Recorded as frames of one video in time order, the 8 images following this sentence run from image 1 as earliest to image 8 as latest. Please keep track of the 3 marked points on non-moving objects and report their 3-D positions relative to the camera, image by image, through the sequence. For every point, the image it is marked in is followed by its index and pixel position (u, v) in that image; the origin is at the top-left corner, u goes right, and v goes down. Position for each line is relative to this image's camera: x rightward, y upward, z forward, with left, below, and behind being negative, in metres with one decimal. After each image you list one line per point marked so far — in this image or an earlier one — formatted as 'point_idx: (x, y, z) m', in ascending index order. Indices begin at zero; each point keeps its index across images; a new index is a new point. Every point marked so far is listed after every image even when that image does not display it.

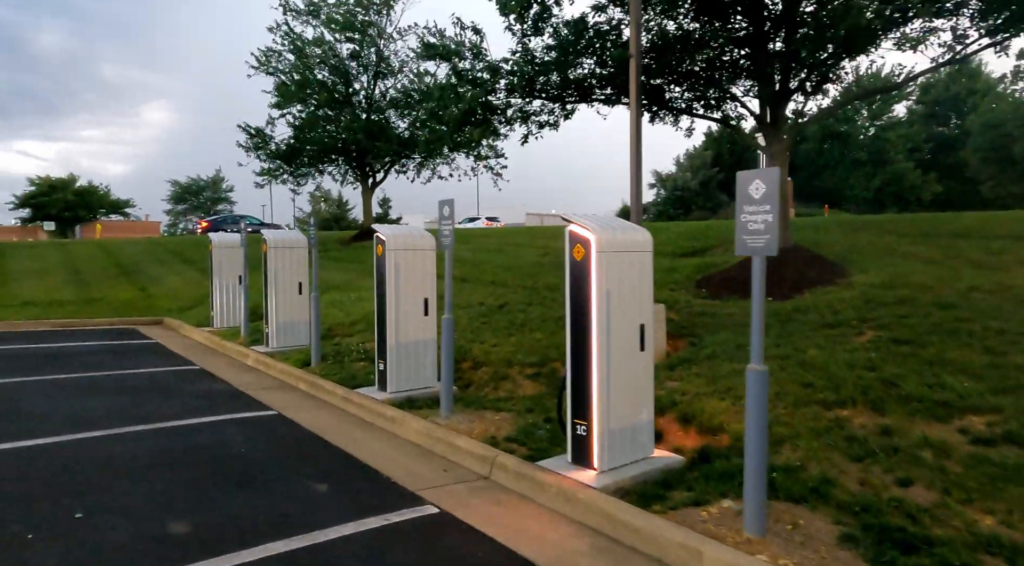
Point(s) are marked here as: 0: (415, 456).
0: (-0.4, -0.8, +3.1) m
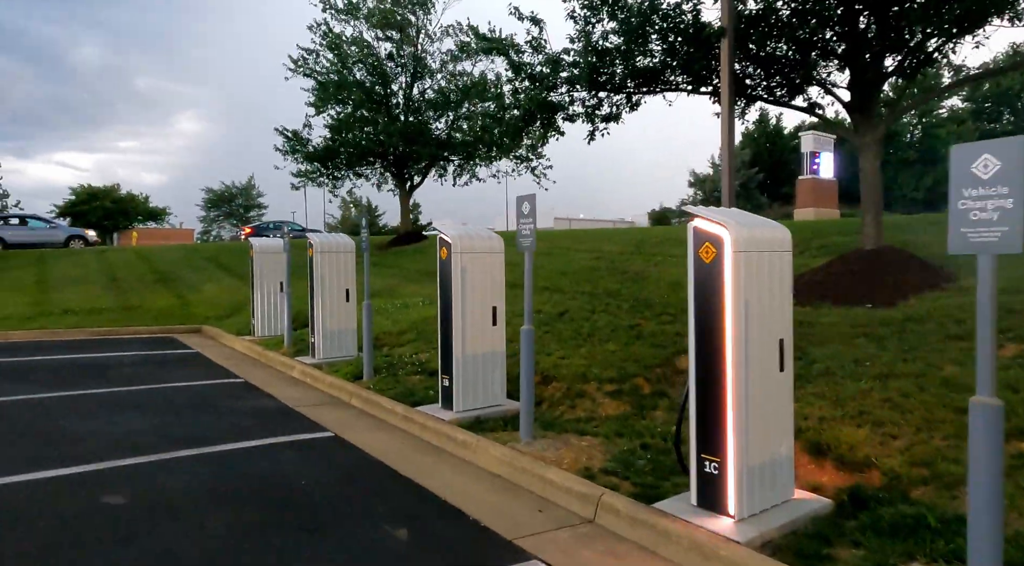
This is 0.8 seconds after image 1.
0: (0.0, -0.8, +2.7) m
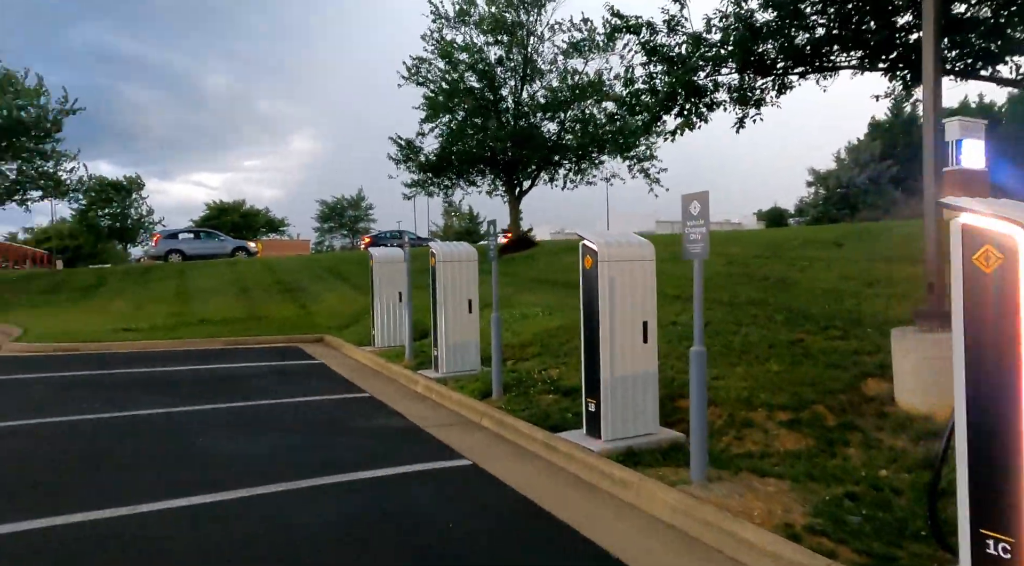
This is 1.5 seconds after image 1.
0: (+0.6, -0.9, +2.2) m
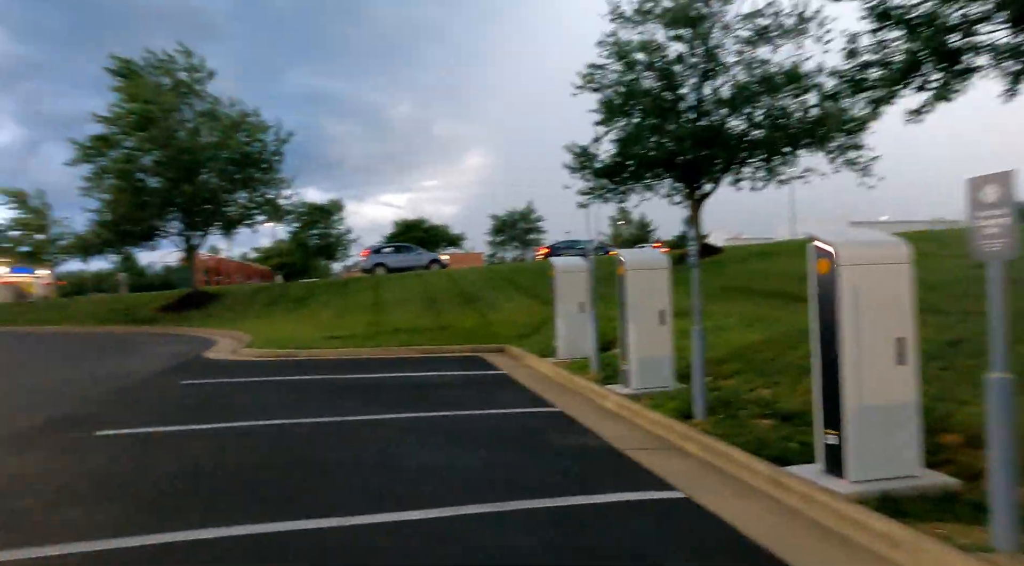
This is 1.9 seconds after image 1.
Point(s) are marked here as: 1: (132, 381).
0: (+1.2, -0.9, +1.6) m
1: (-7.2, -1.9, +12.9) m
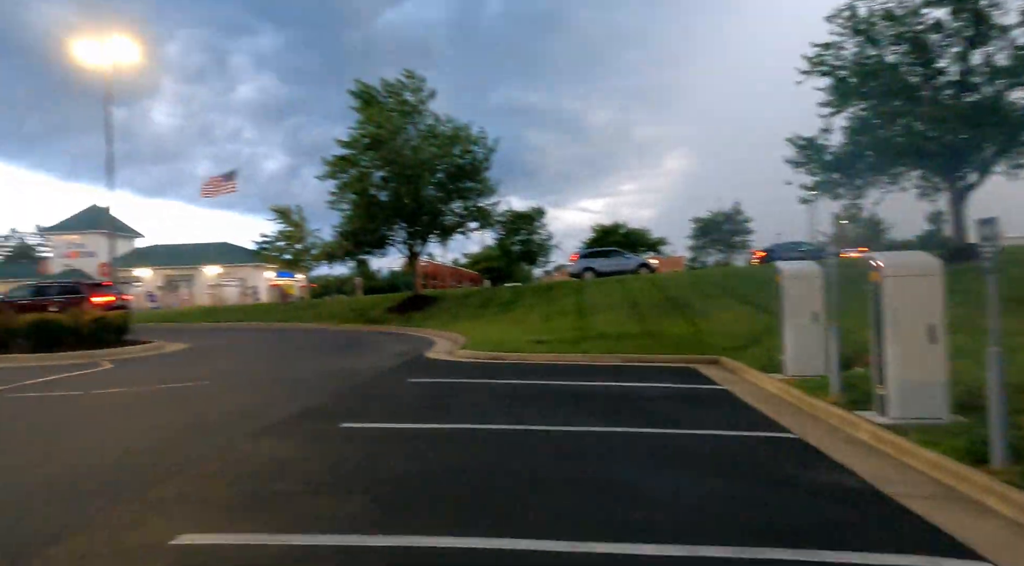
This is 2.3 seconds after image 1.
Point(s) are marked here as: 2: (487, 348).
0: (+1.7, -0.9, +0.9) m
1: (-3.1, -1.9, +14.1) m
2: (-0.6, -1.8, +18.9) m
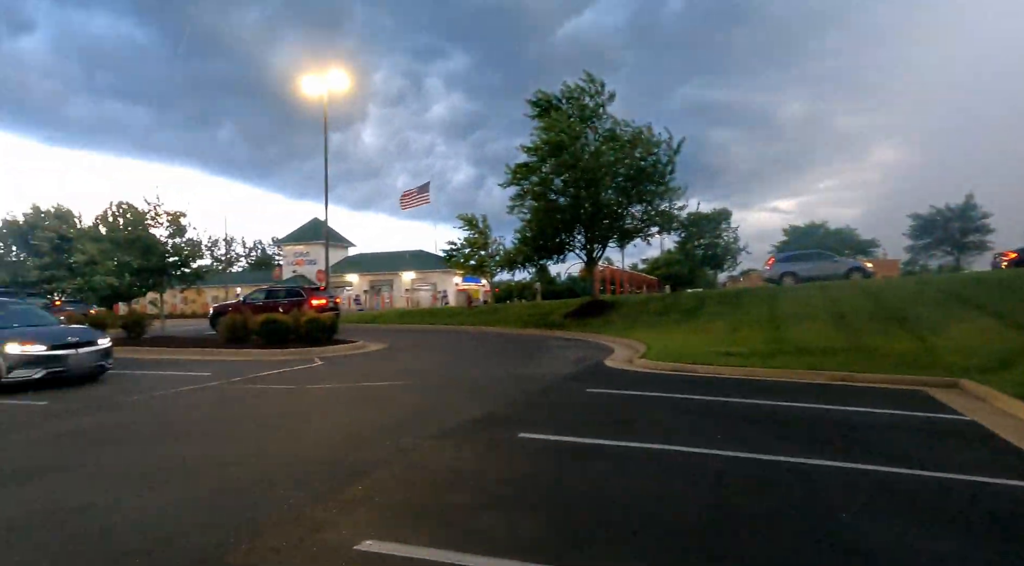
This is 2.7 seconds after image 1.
0: (+1.8, -1.0, -0.1) m
1: (+0.7, -2.1, +13.9) m
2: (+4.3, -2.0, +17.9) m
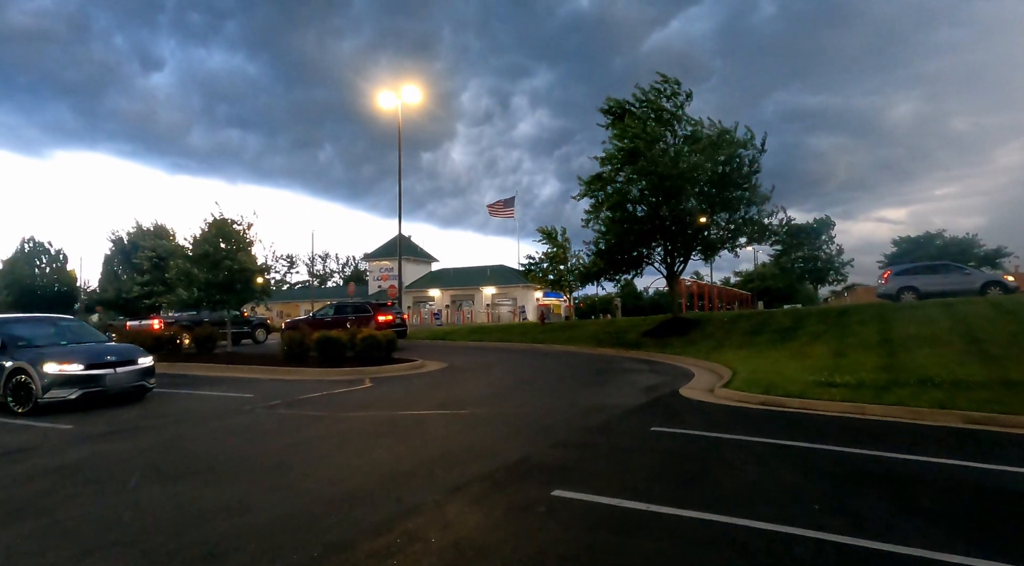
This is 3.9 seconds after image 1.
0: (+1.0, -1.0, -2.0) m
1: (+1.6, -2.4, +12.0) m
2: (+5.7, -2.4, +15.6) m
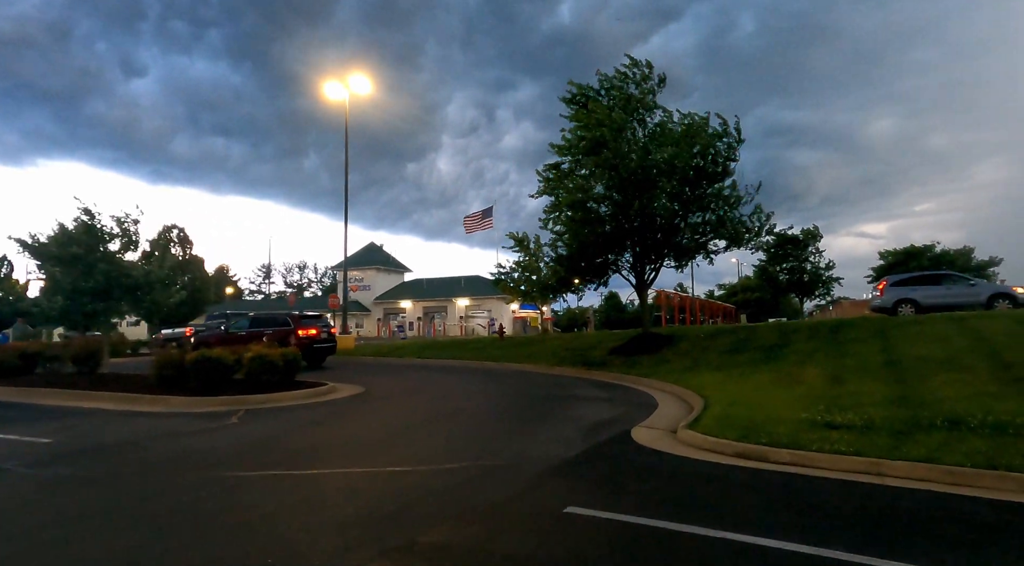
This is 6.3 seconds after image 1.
0: (-0.4, -0.8, -5.7) m
1: (0.0, -2.4, +8.2) m
2: (+4.0, -2.5, +11.8) m
